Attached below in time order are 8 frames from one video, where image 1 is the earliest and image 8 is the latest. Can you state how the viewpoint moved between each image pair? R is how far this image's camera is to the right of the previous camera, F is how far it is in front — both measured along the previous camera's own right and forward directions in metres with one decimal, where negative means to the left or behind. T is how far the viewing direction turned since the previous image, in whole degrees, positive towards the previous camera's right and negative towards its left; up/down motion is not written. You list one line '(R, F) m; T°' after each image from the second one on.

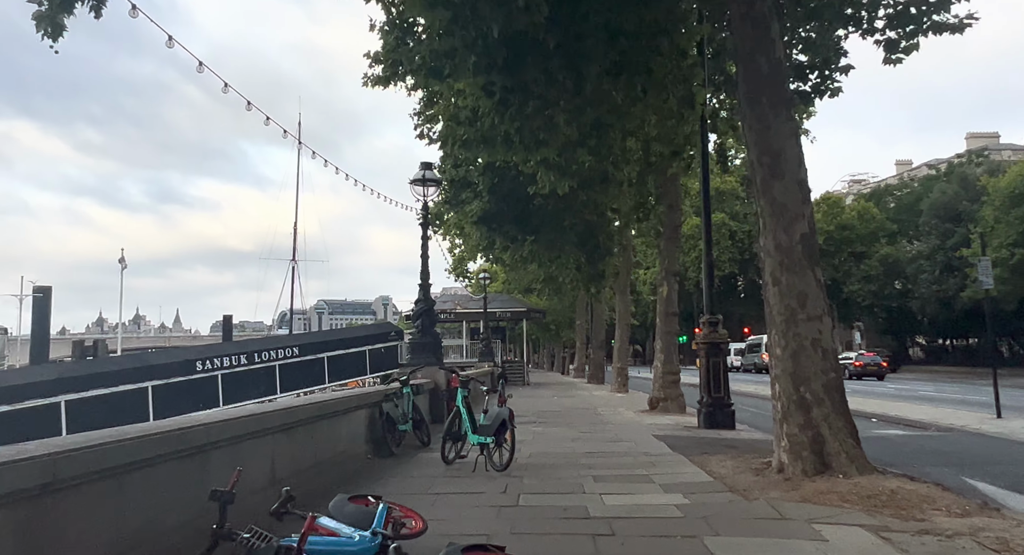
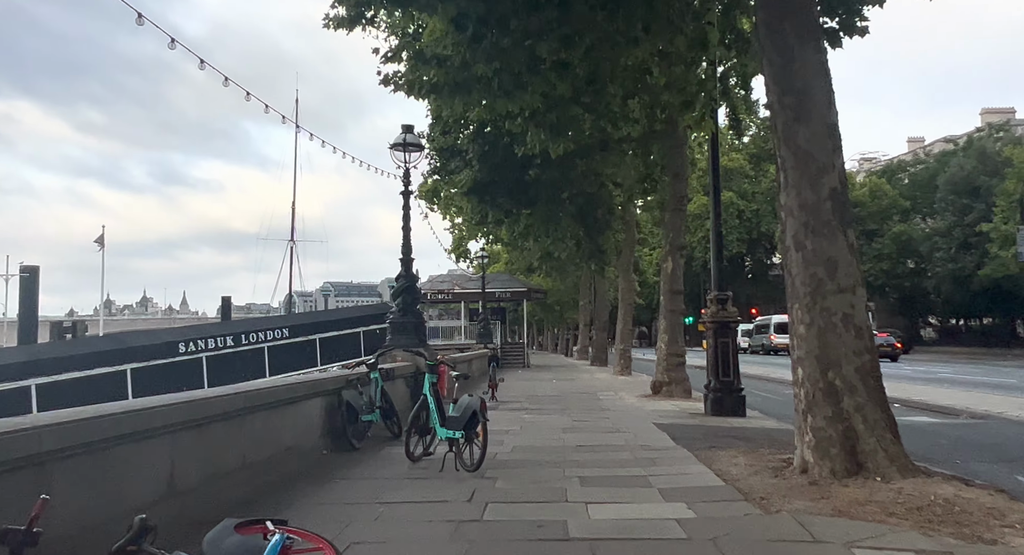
(+0.3, +1.4) m; 0°
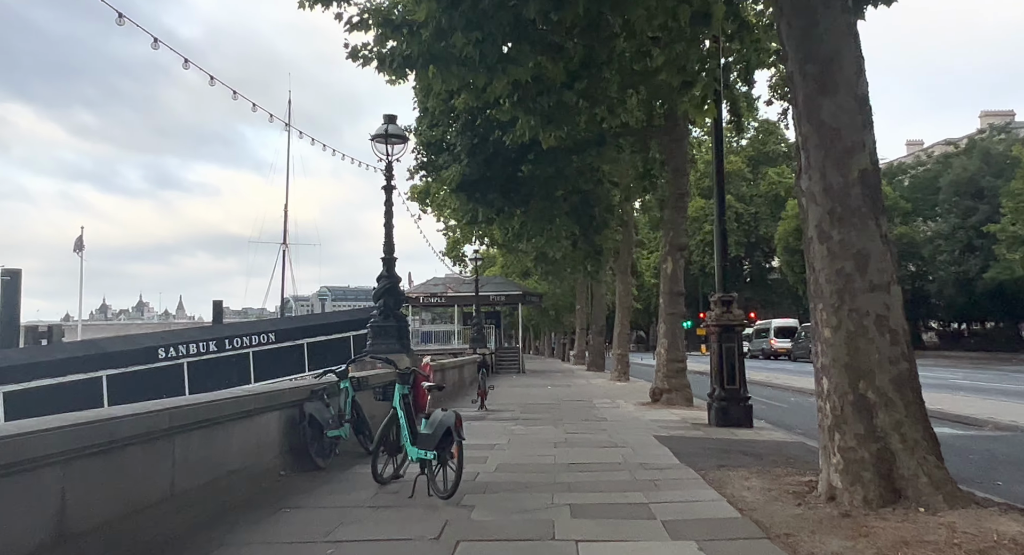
(+0.2, +1.0) m; 0°
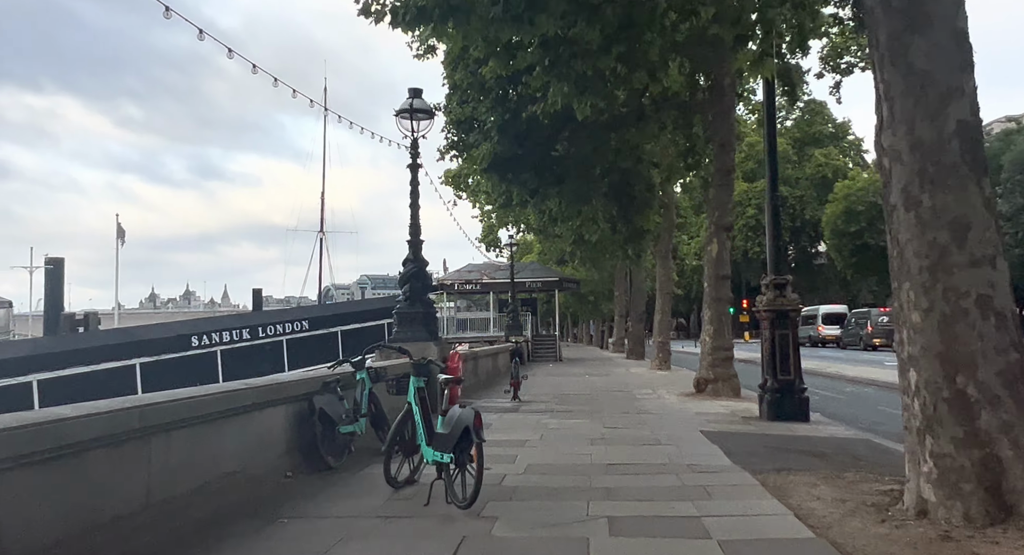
(+0.1, +0.9) m; -3°
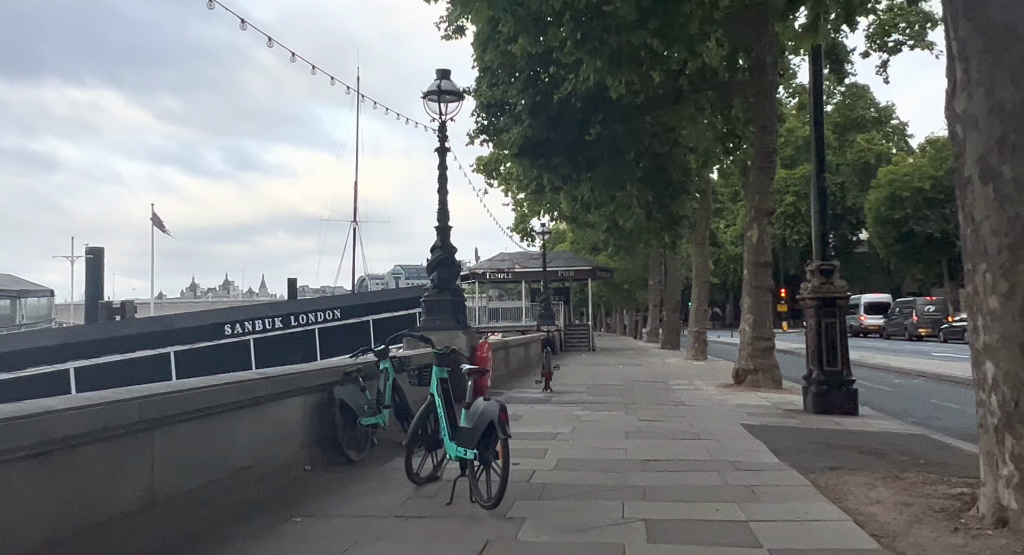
(0.0, +0.4) m; -3°
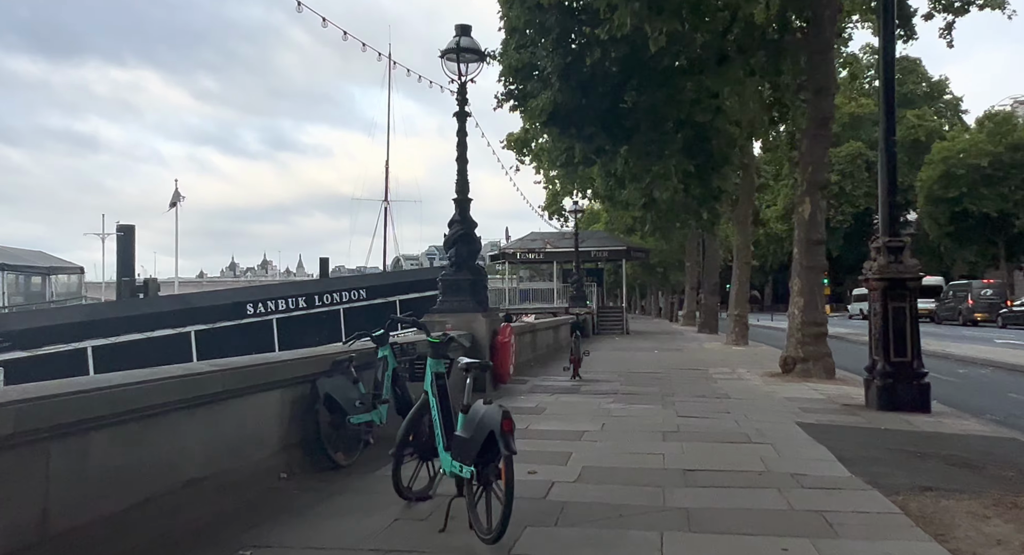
(+0.1, +1.1) m; -3°
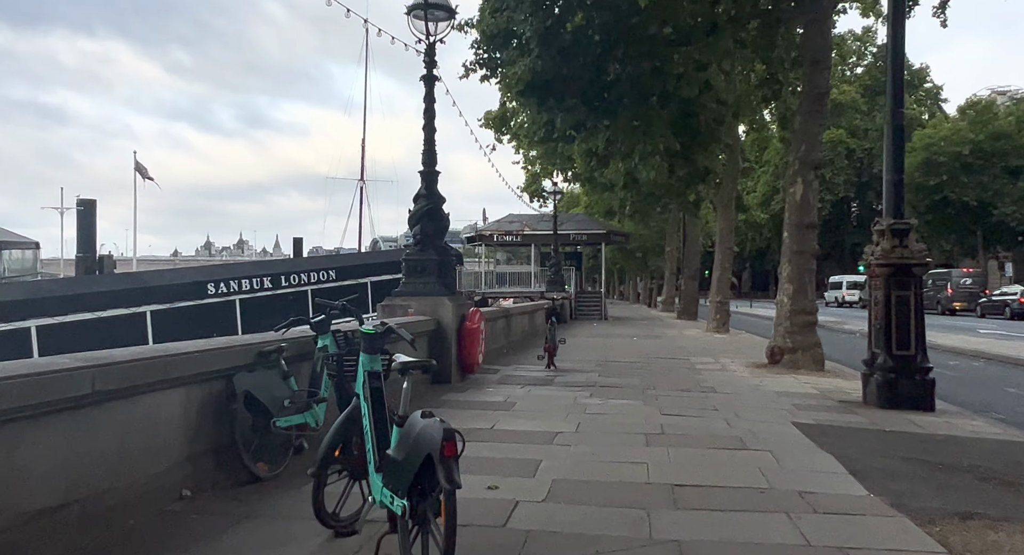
(+0.1, +1.0) m; +2°
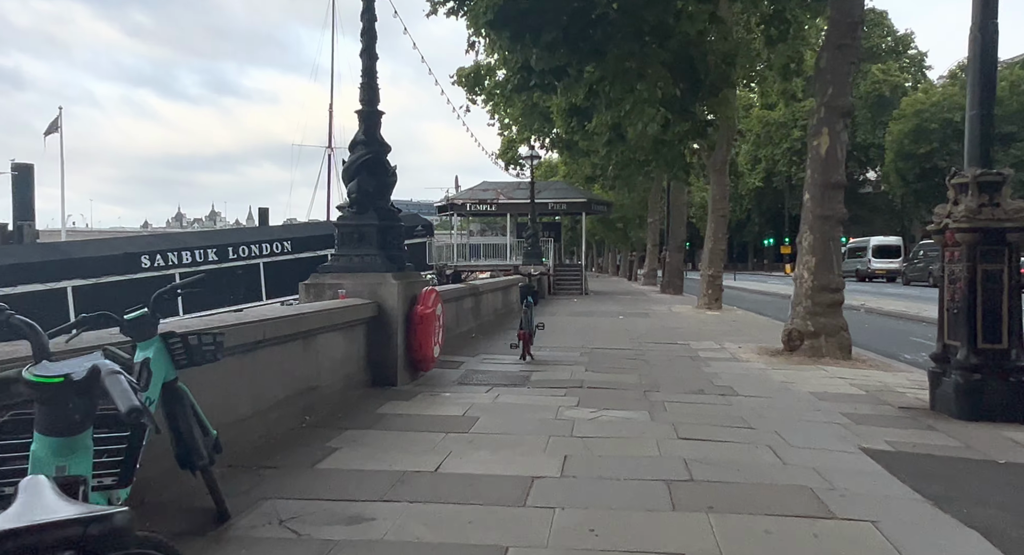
(+0.2, +2.3) m; +2°
